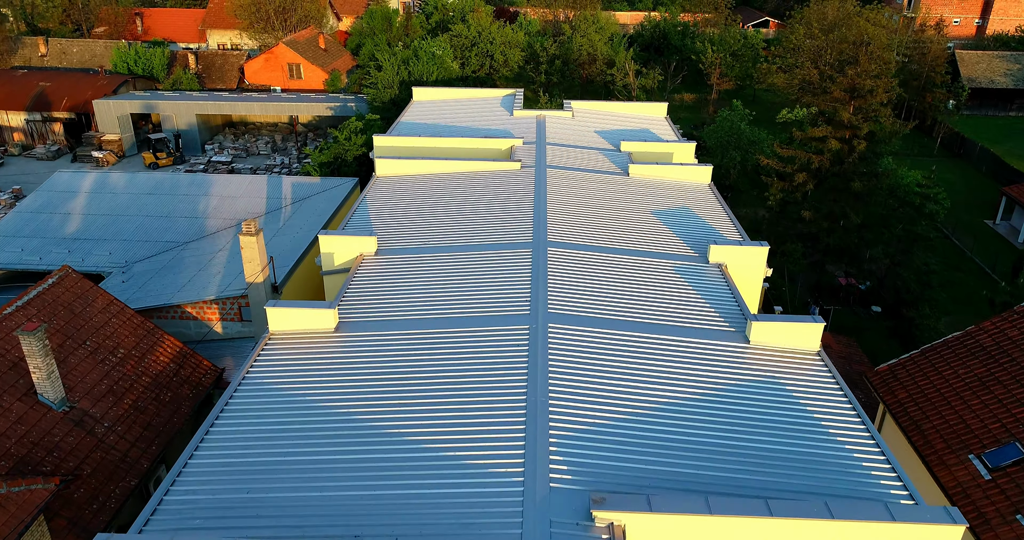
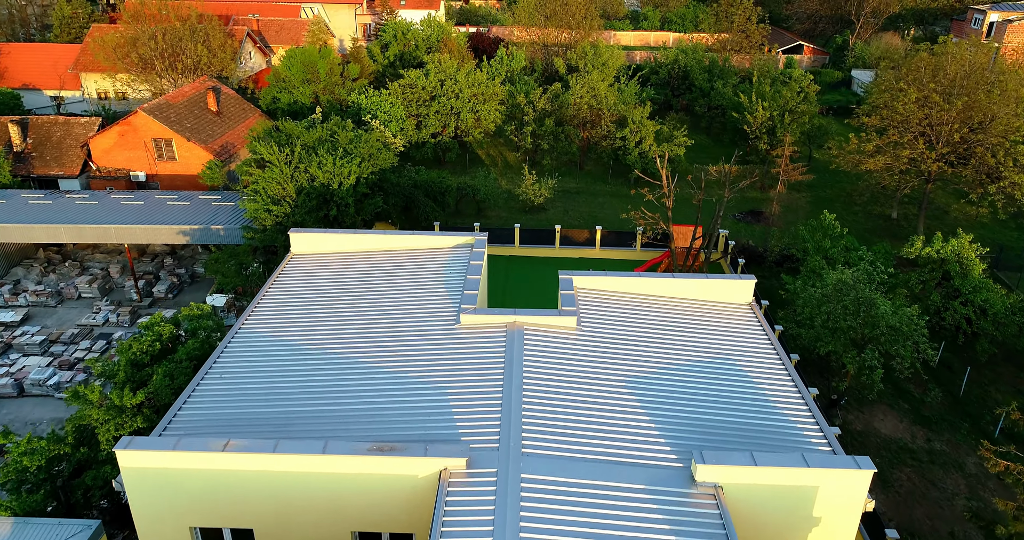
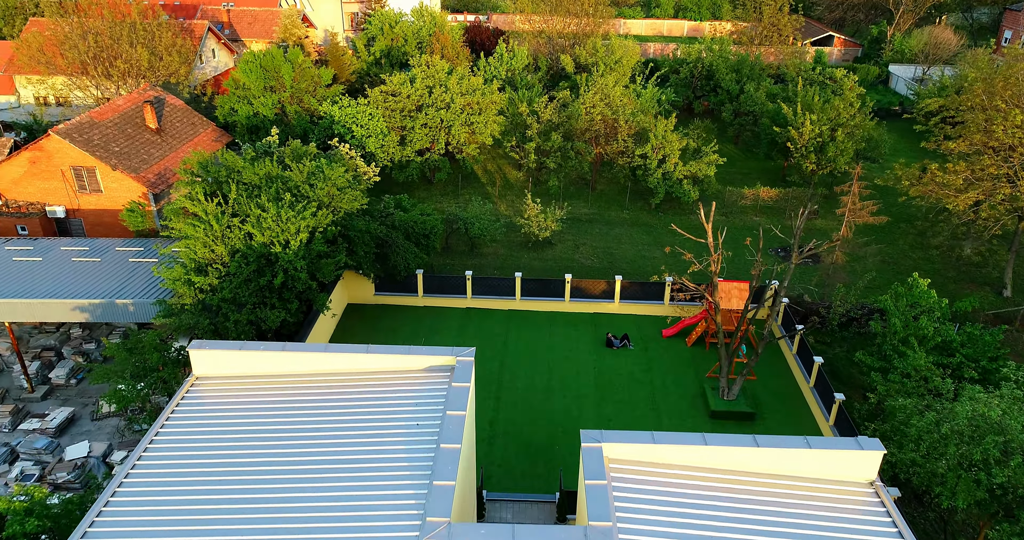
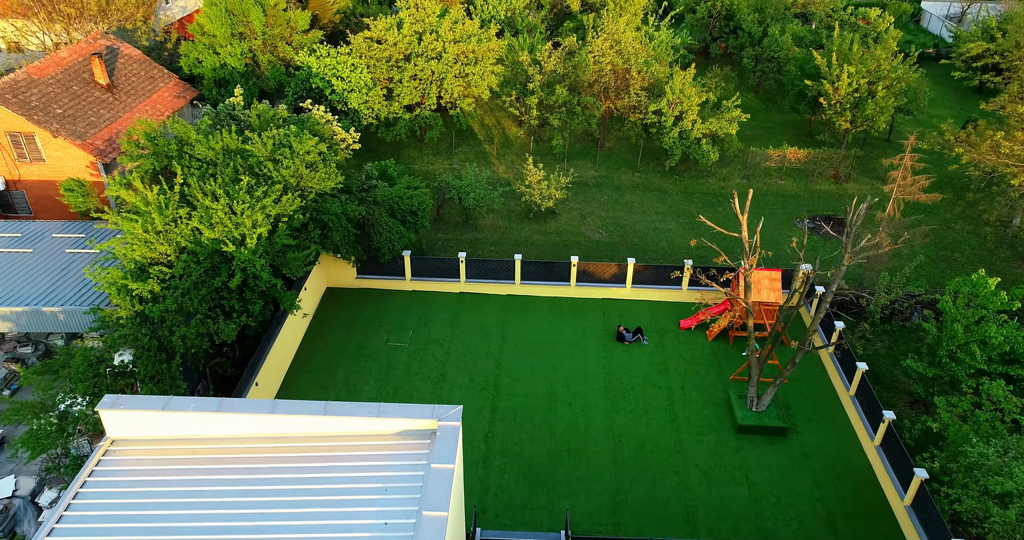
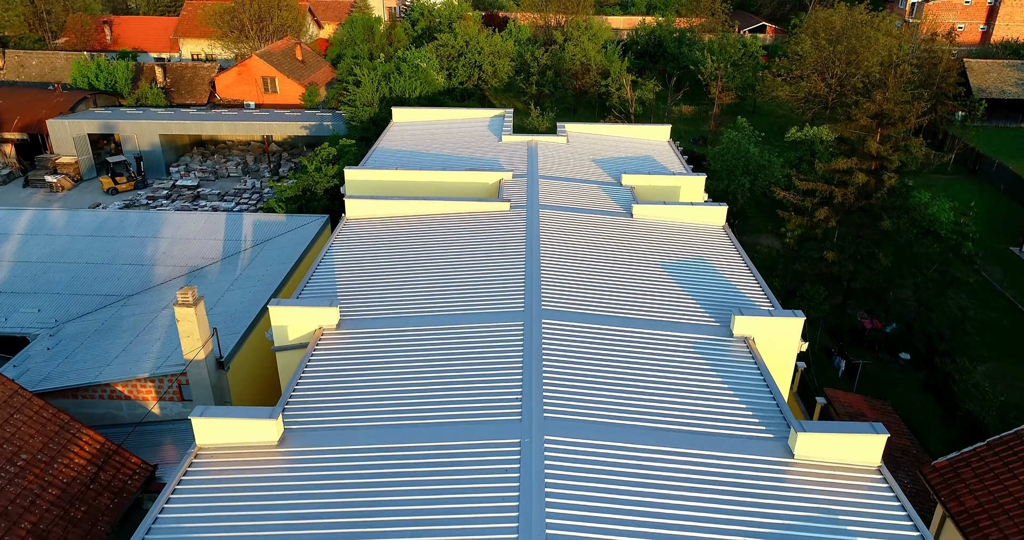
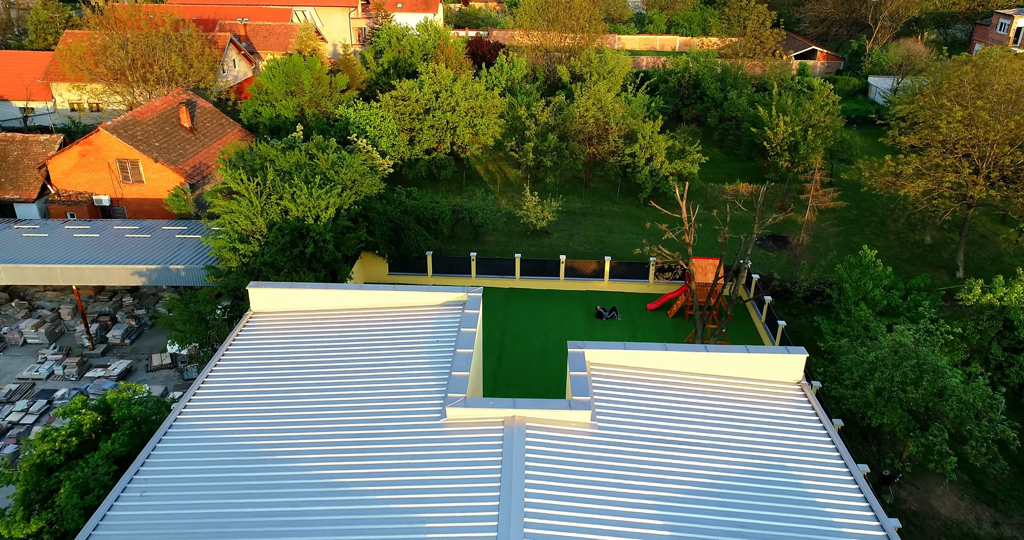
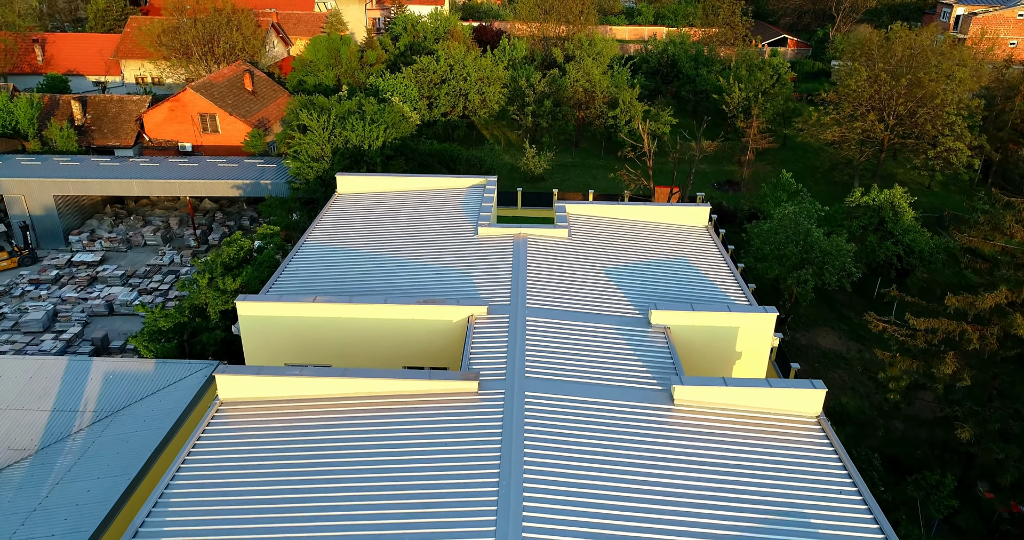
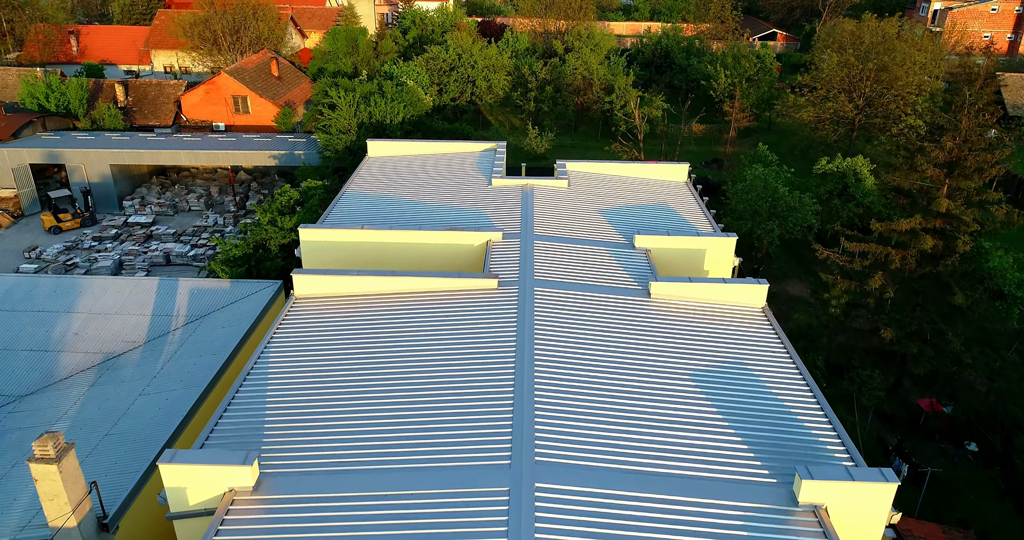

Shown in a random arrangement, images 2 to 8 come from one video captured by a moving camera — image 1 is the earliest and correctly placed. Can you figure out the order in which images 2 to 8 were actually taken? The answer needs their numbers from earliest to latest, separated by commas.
5, 8, 7, 2, 6, 3, 4
